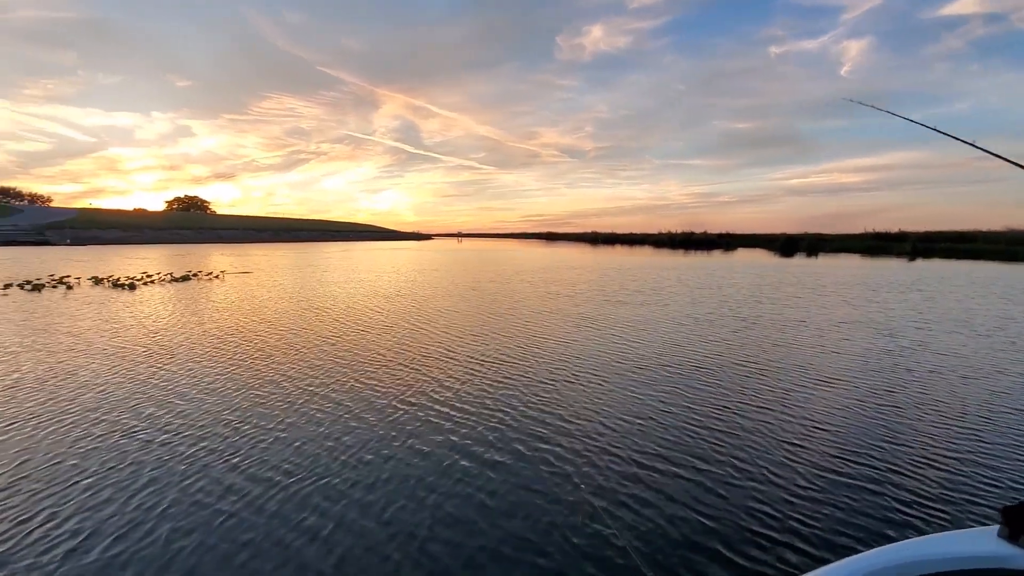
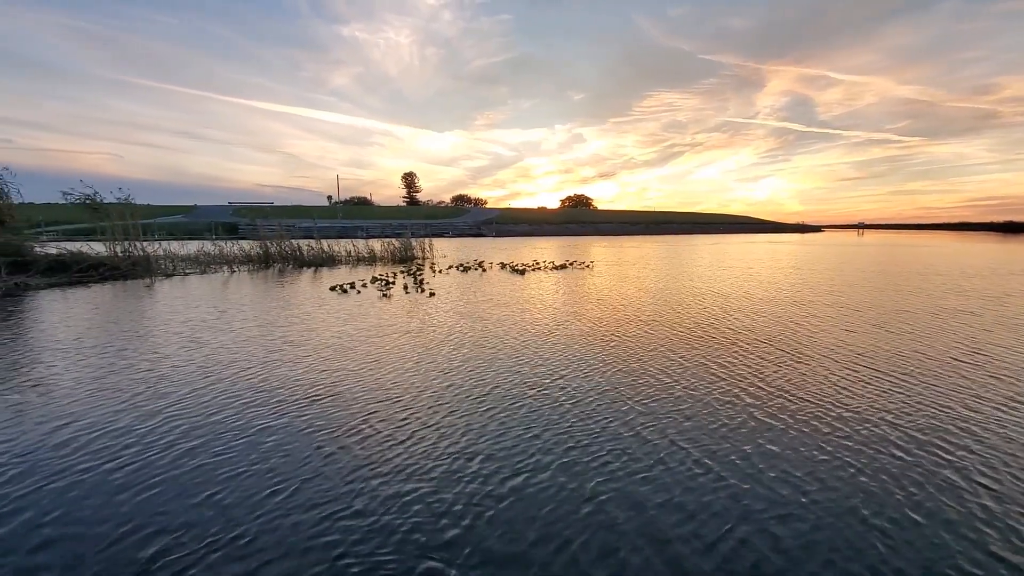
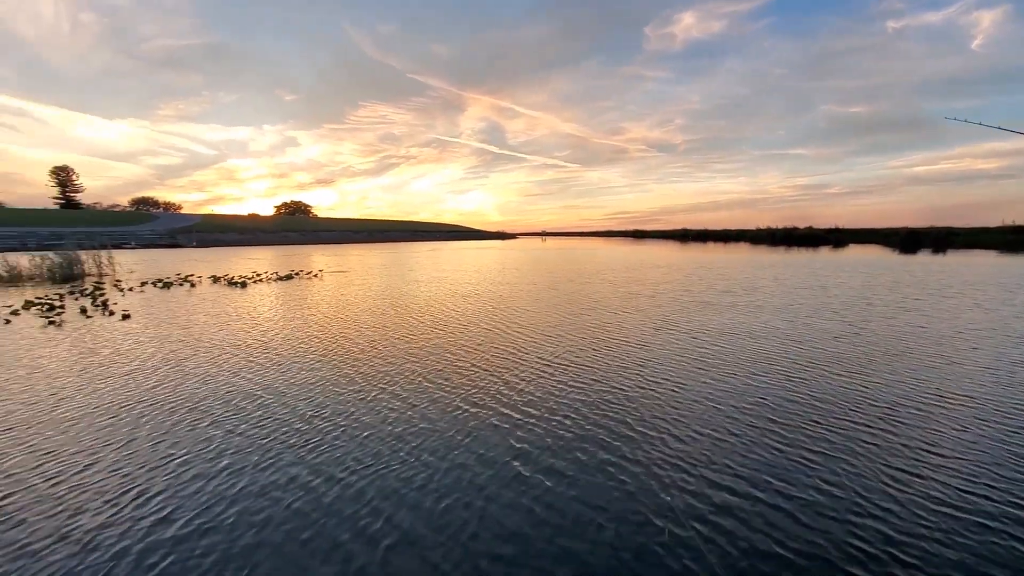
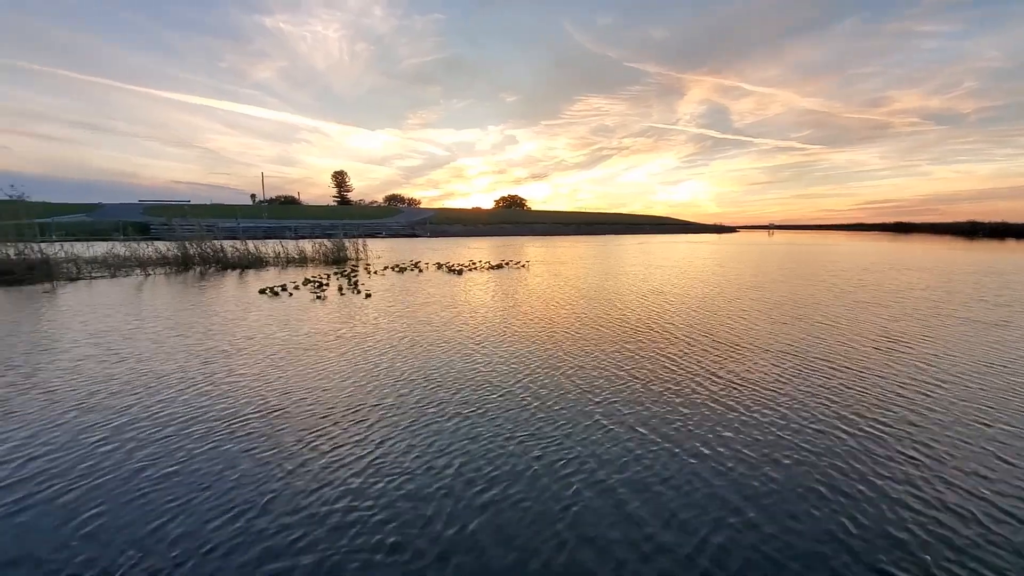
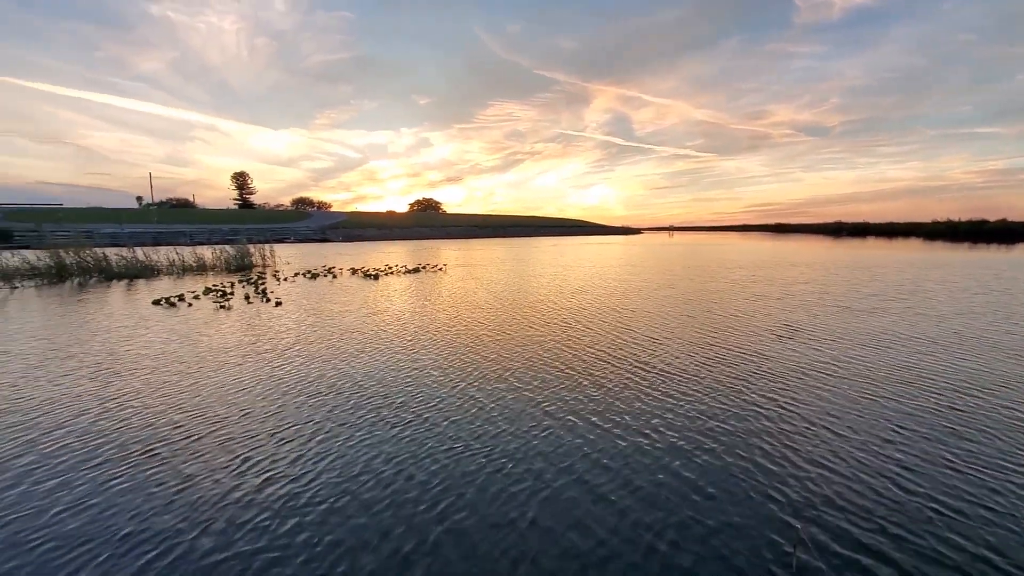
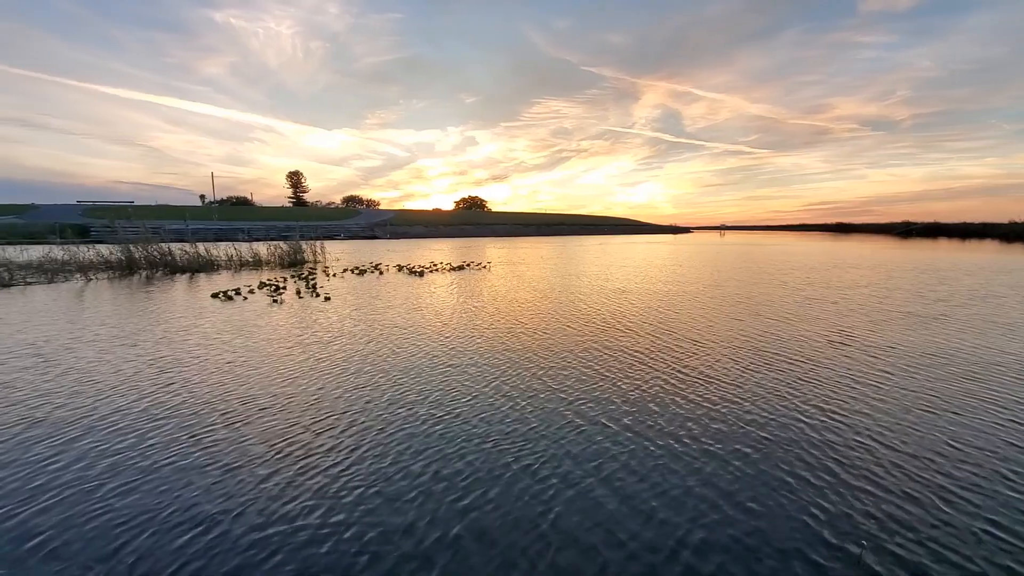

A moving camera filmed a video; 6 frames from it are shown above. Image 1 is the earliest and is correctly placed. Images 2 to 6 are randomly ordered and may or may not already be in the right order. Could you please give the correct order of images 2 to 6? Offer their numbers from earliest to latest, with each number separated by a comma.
3, 5, 6, 4, 2
